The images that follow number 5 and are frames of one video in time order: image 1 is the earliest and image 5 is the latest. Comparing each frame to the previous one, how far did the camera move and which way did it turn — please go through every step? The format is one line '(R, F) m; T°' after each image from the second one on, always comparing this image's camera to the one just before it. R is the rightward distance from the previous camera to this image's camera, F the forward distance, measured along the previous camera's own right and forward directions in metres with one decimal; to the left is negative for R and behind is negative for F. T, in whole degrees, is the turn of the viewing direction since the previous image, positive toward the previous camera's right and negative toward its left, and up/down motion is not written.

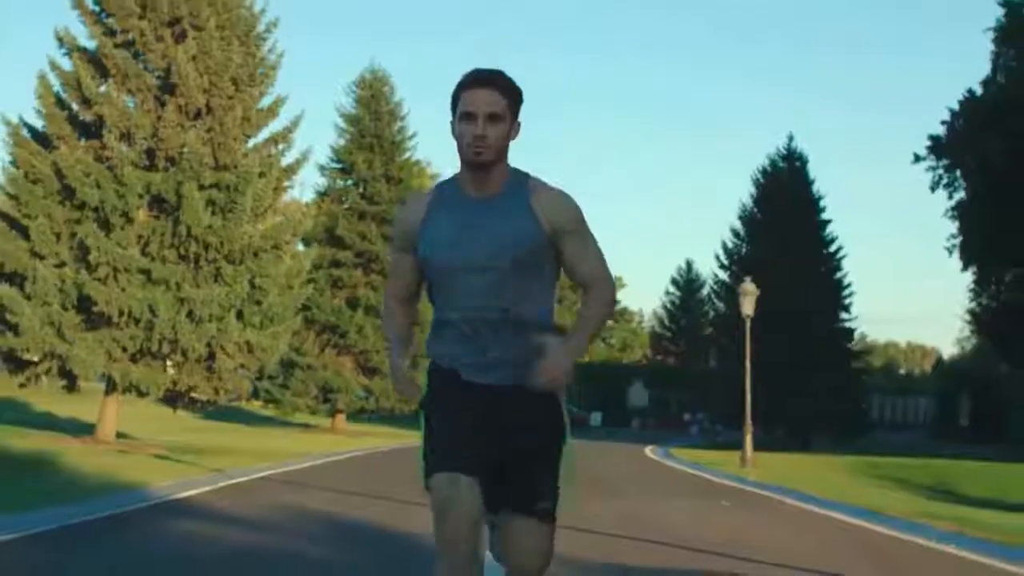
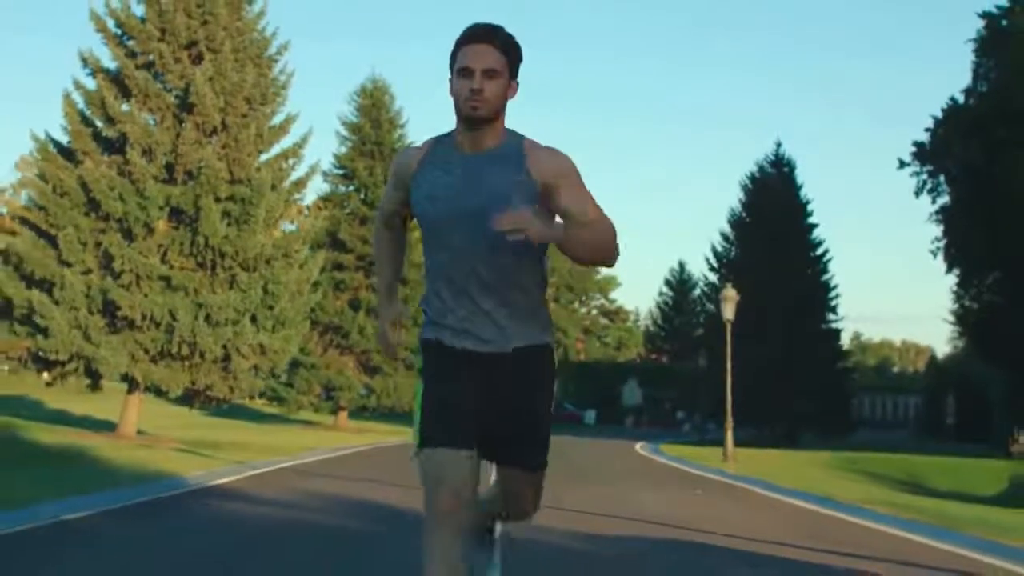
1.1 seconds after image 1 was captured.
(0.0, -1.8) m; 0°
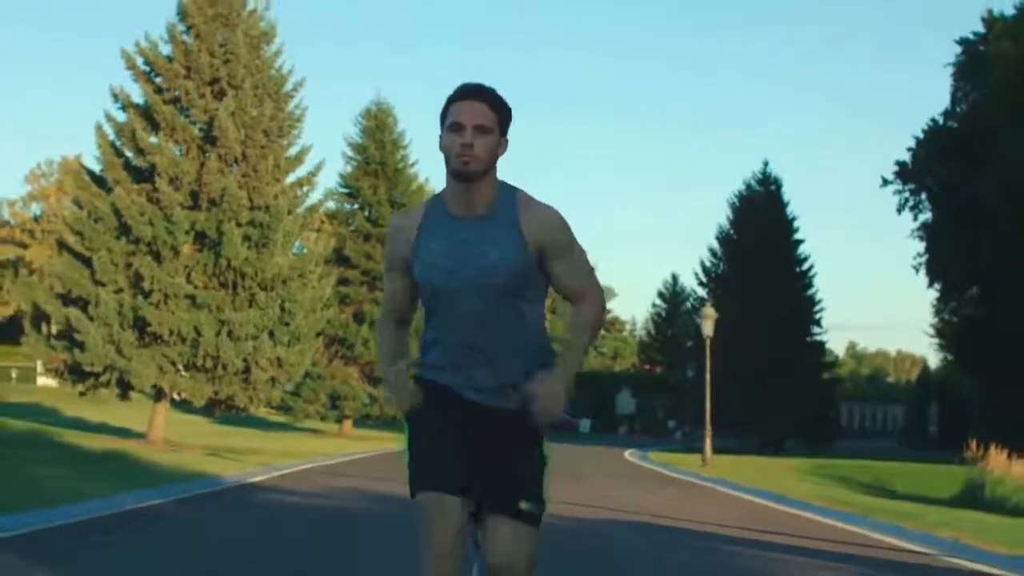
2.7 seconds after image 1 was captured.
(0.0, -2.4) m; 0°
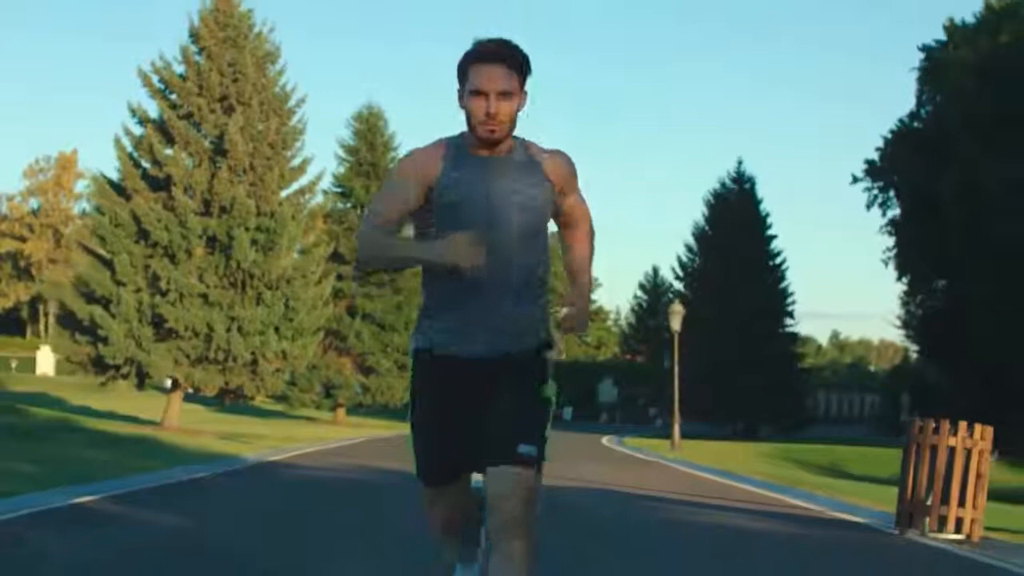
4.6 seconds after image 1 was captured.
(0.0, -2.8) m; +1°
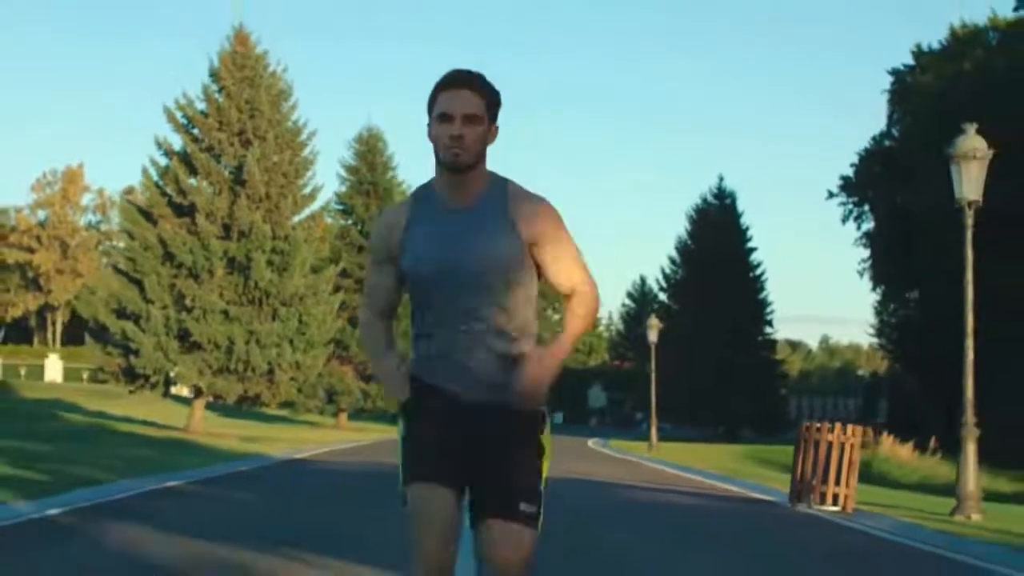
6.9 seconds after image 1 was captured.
(0.0, -3.3) m; 0°
